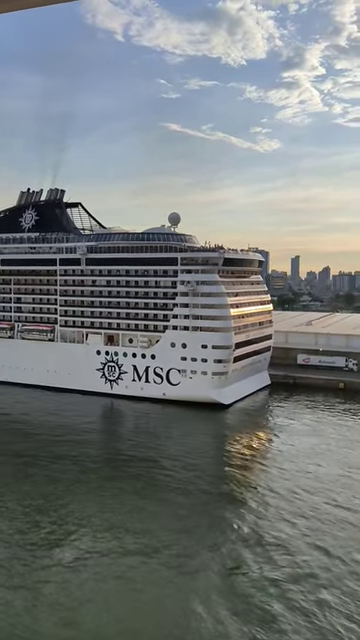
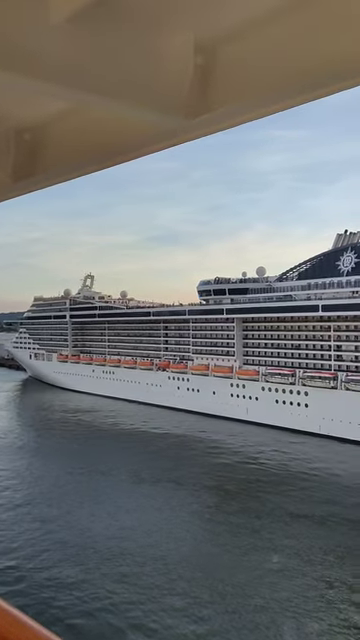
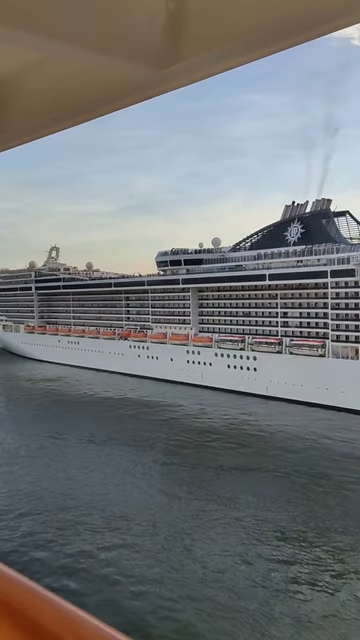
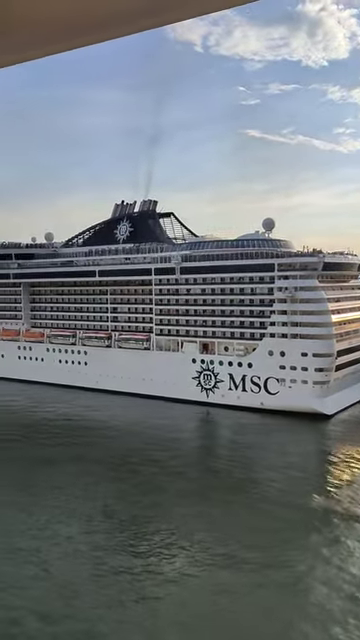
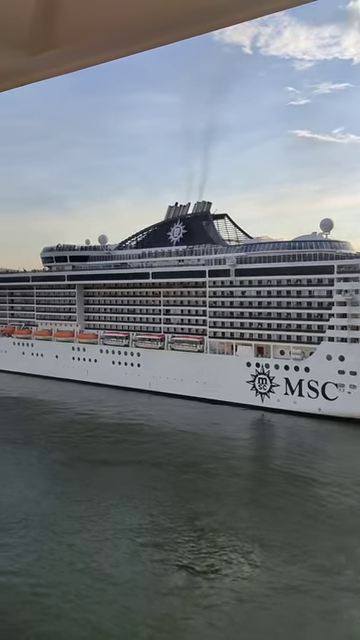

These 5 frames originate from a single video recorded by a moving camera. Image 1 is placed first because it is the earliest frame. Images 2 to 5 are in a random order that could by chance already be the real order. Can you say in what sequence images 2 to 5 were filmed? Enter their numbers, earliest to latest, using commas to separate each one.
4, 5, 3, 2
